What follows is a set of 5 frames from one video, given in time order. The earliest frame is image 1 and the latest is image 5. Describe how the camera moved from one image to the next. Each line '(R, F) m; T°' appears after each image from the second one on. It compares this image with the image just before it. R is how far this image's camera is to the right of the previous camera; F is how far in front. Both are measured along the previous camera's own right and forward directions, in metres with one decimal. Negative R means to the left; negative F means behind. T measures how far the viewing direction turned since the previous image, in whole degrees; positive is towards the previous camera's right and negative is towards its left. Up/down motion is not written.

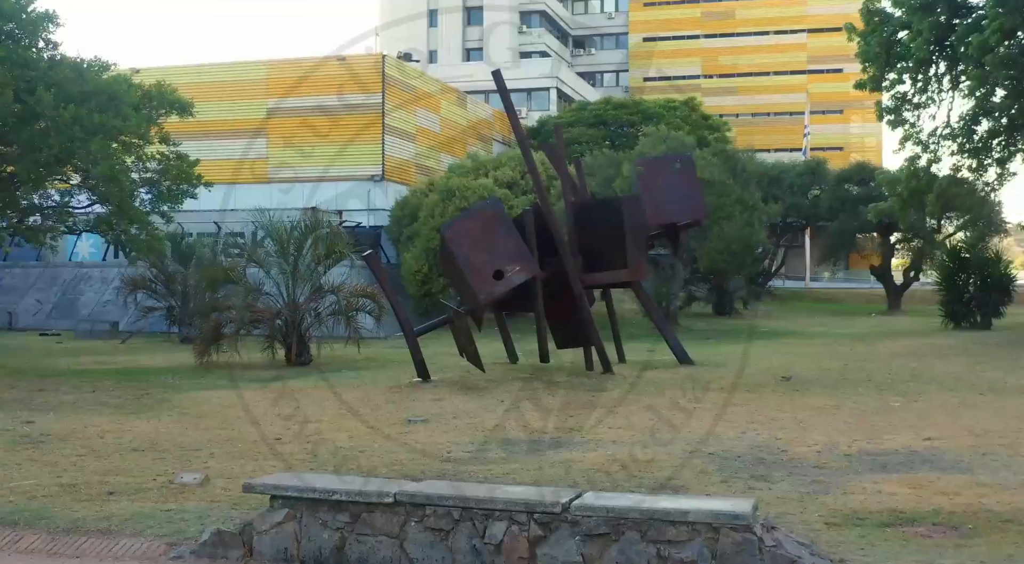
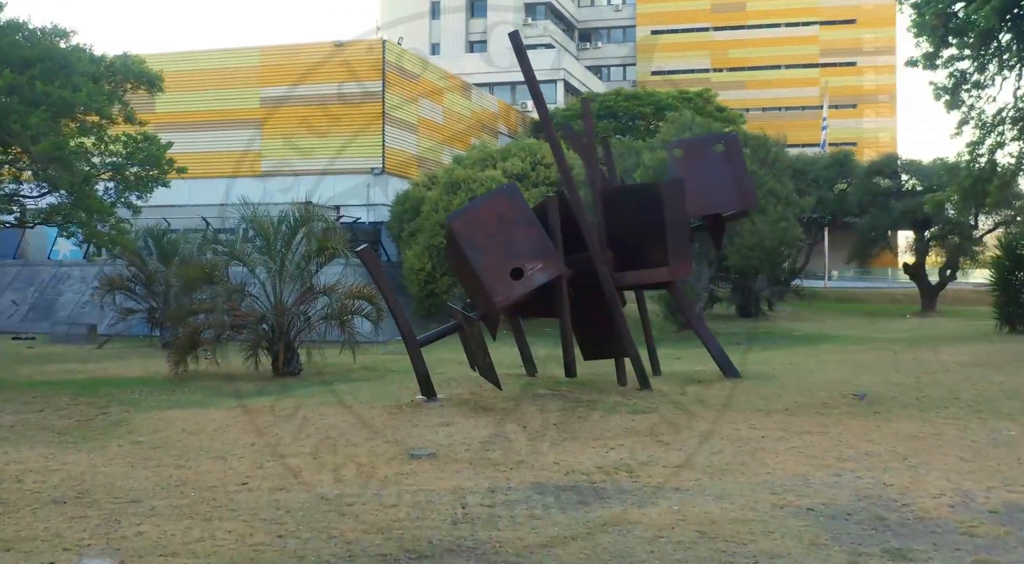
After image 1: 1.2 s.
(-0.2, +2.1) m; 0°
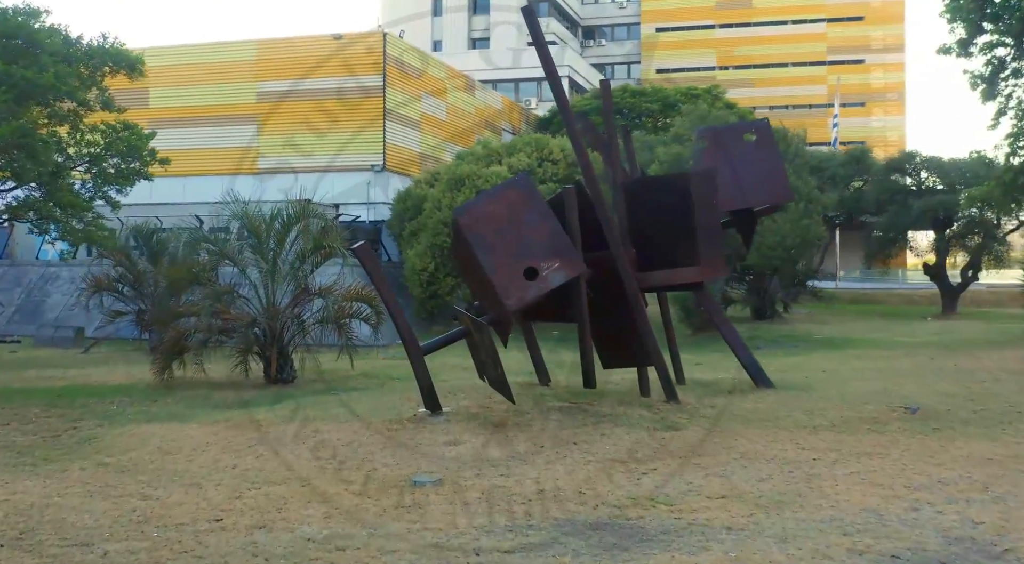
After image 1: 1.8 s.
(-0.1, +1.1) m; 0°
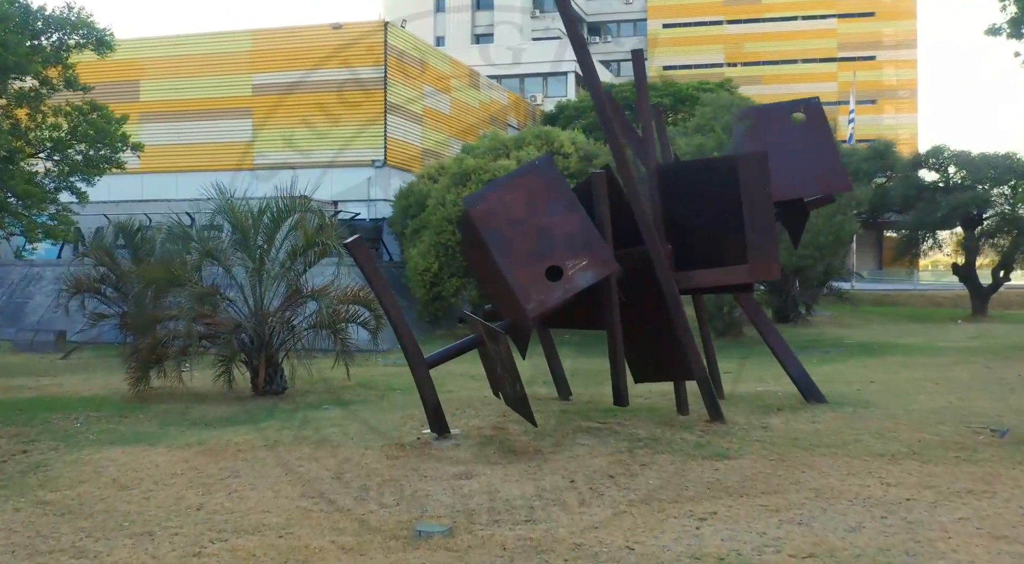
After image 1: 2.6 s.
(-0.2, +1.5) m; 0°
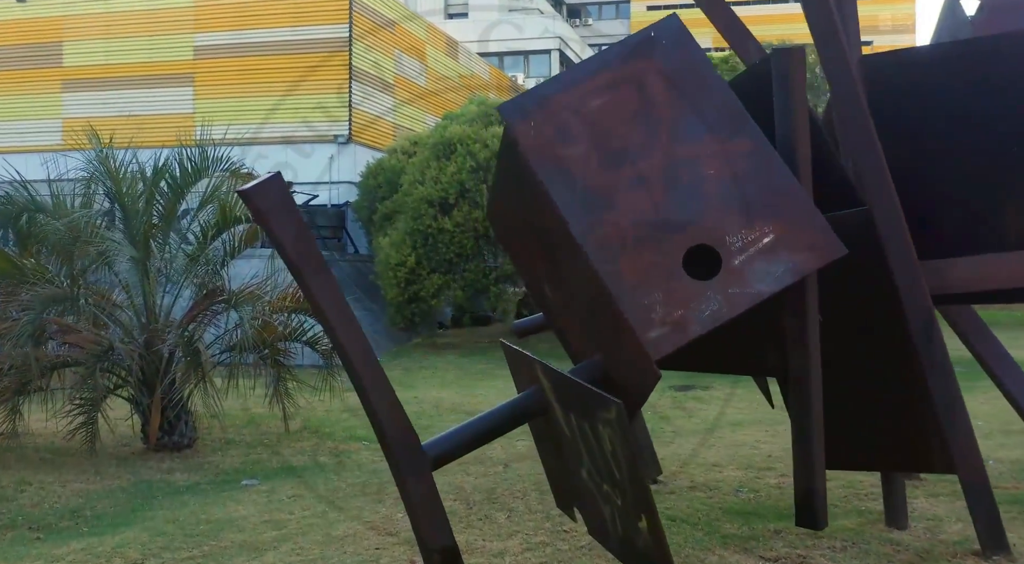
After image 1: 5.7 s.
(-0.5, +4.7) m; +2°
